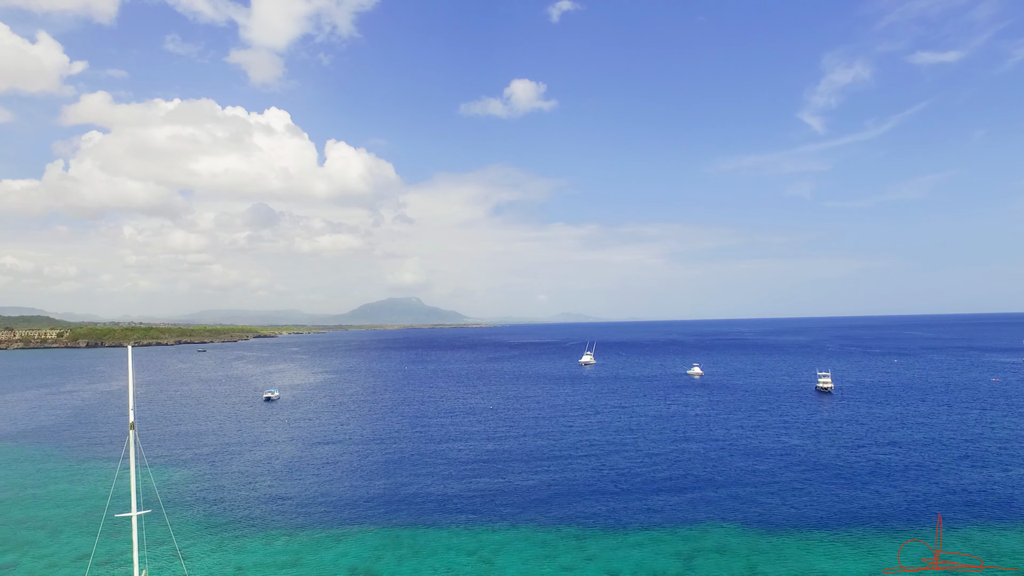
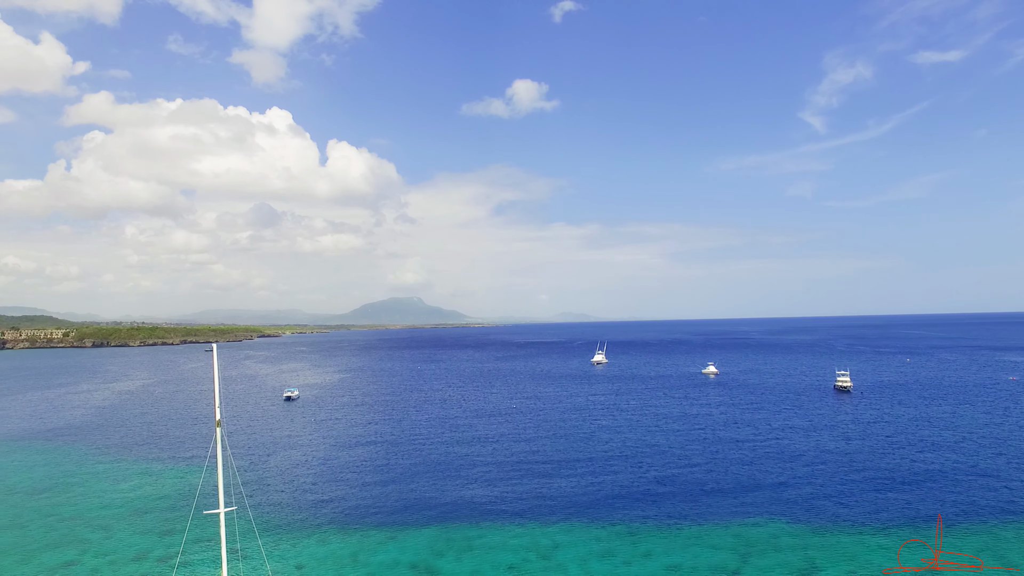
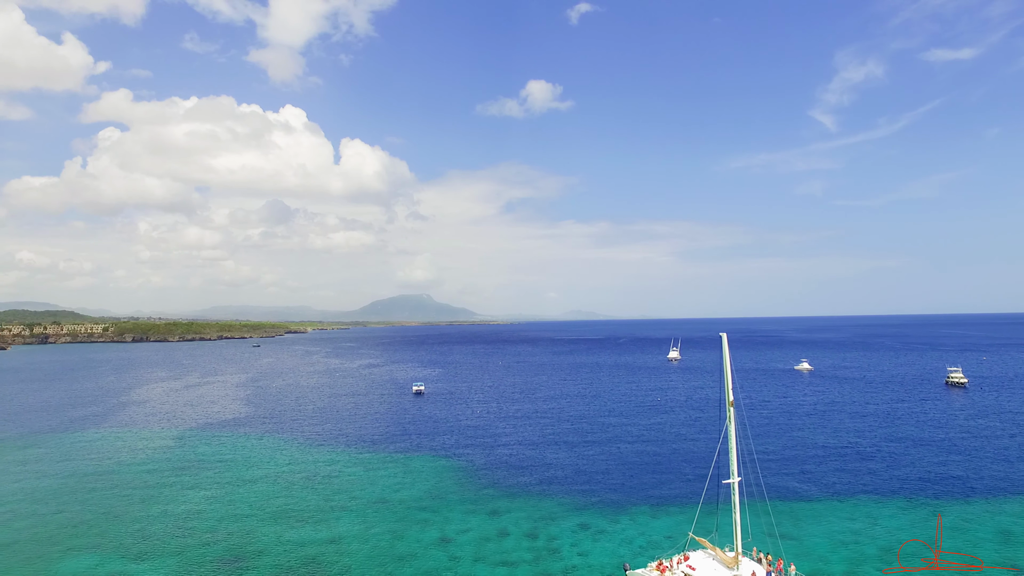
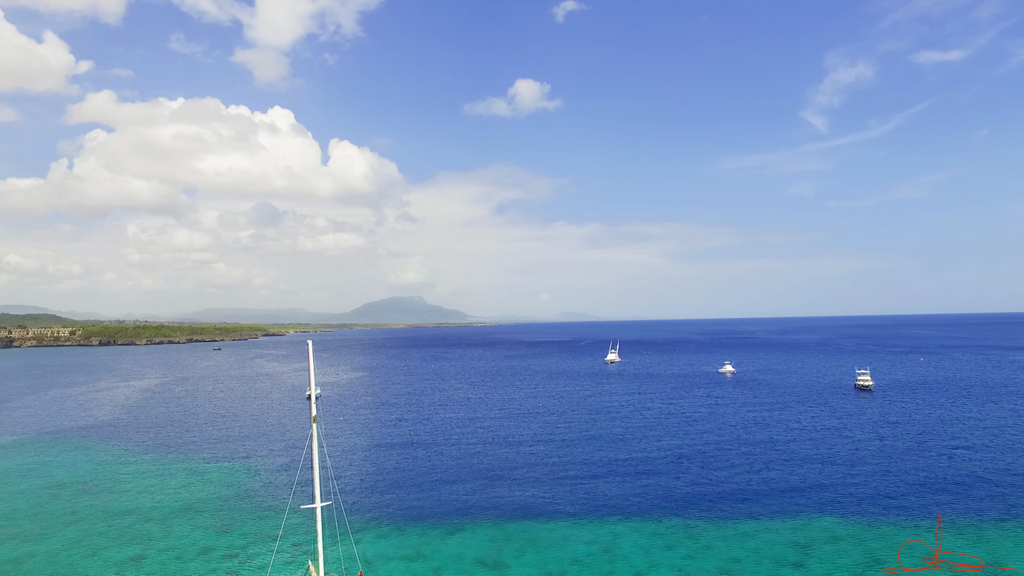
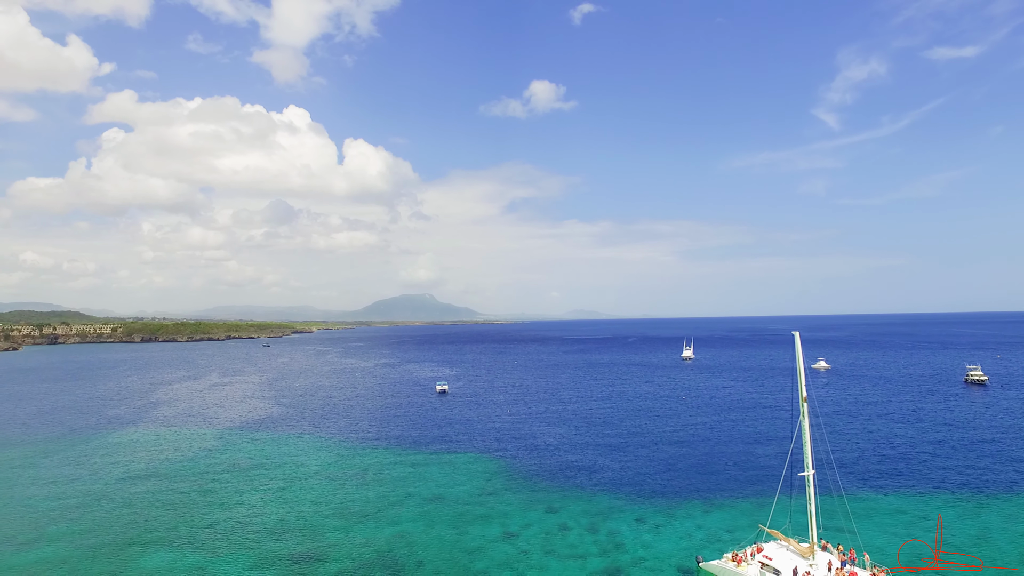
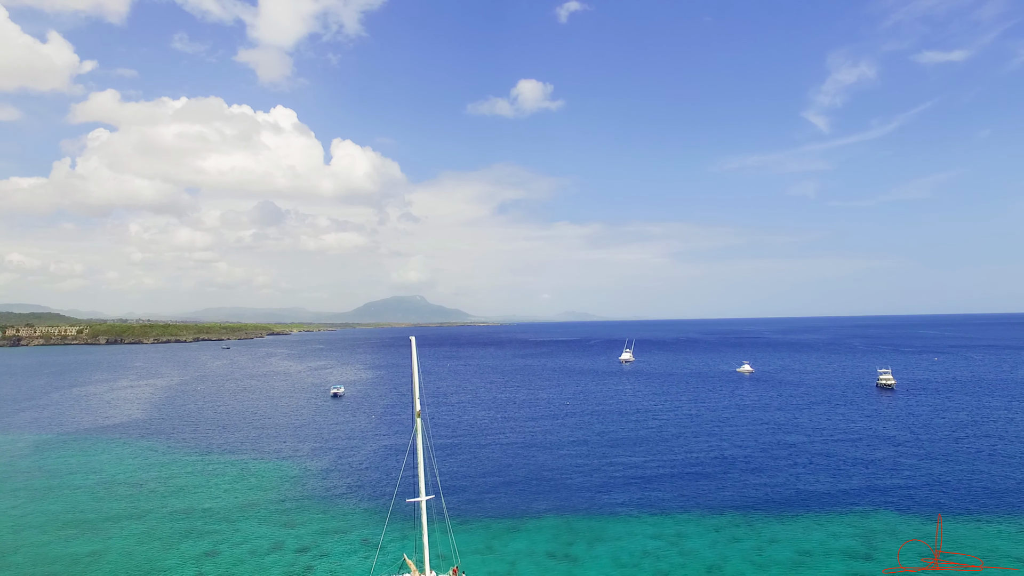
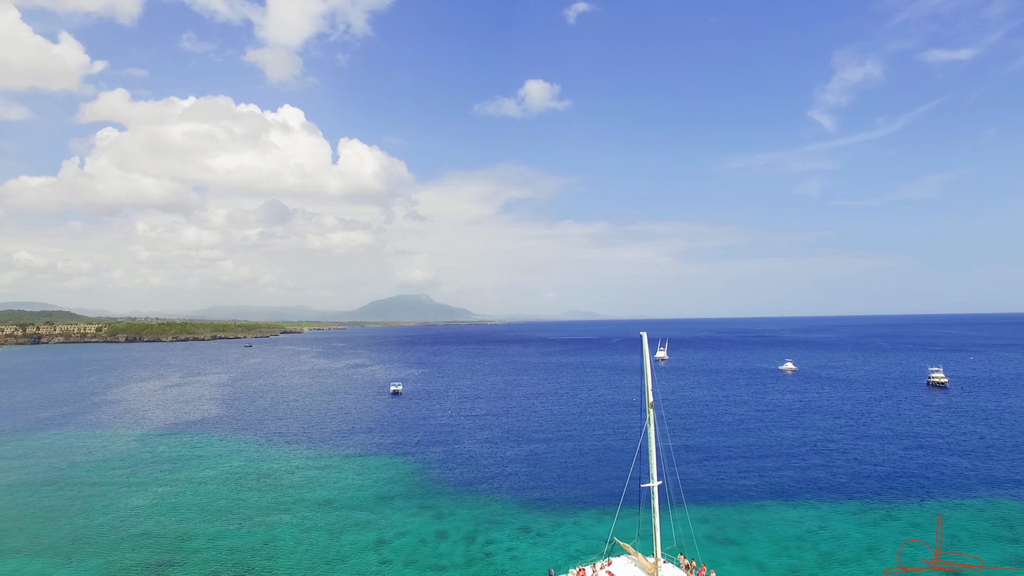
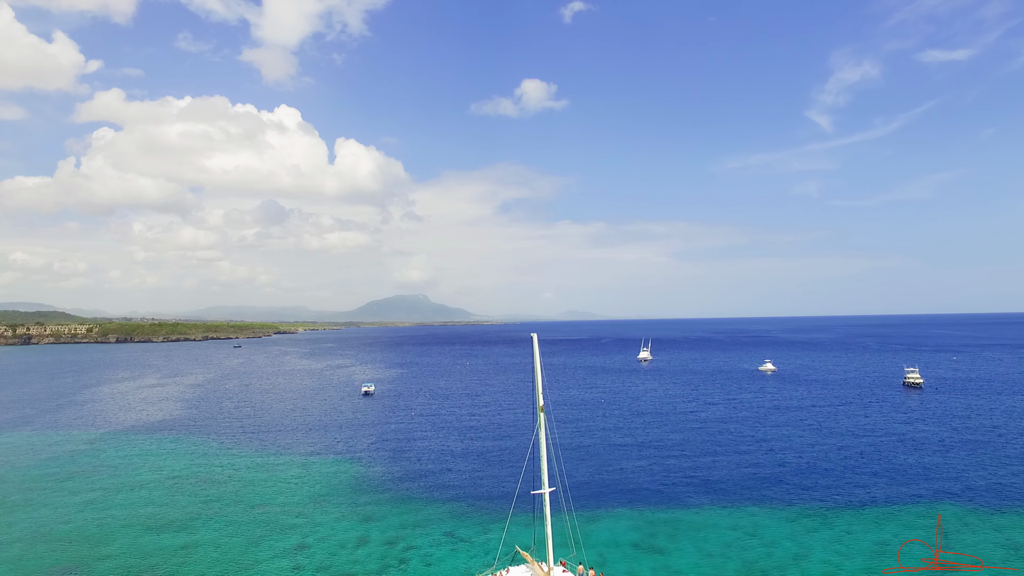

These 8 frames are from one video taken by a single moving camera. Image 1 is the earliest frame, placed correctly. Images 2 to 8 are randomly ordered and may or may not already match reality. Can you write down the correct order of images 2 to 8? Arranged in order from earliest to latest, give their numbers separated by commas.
2, 4, 6, 8, 7, 3, 5
